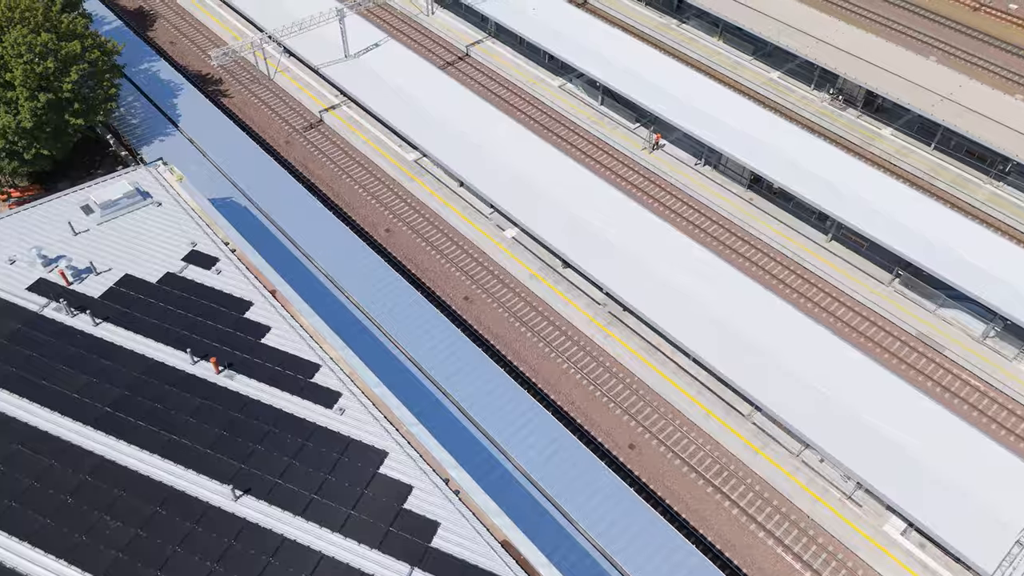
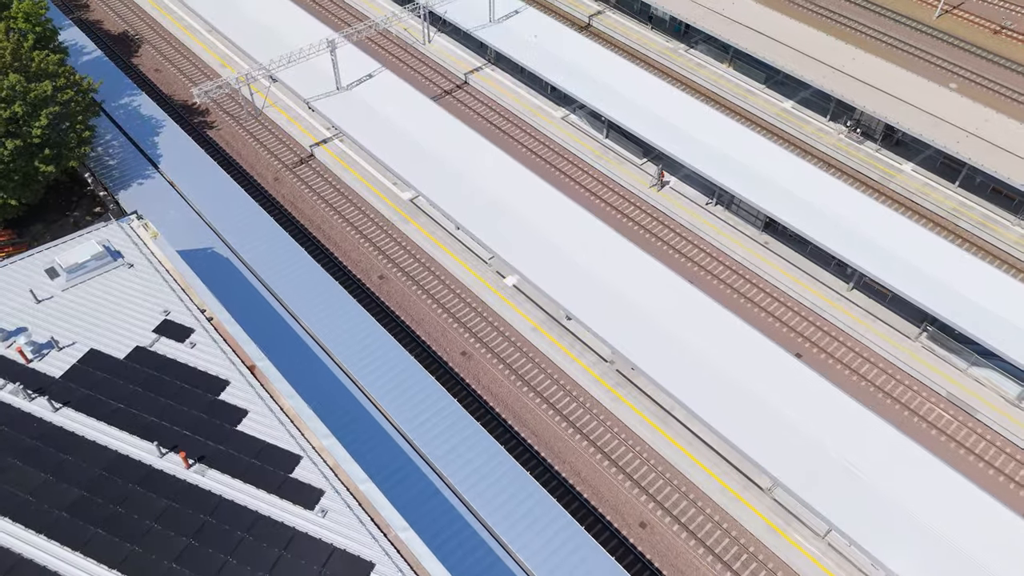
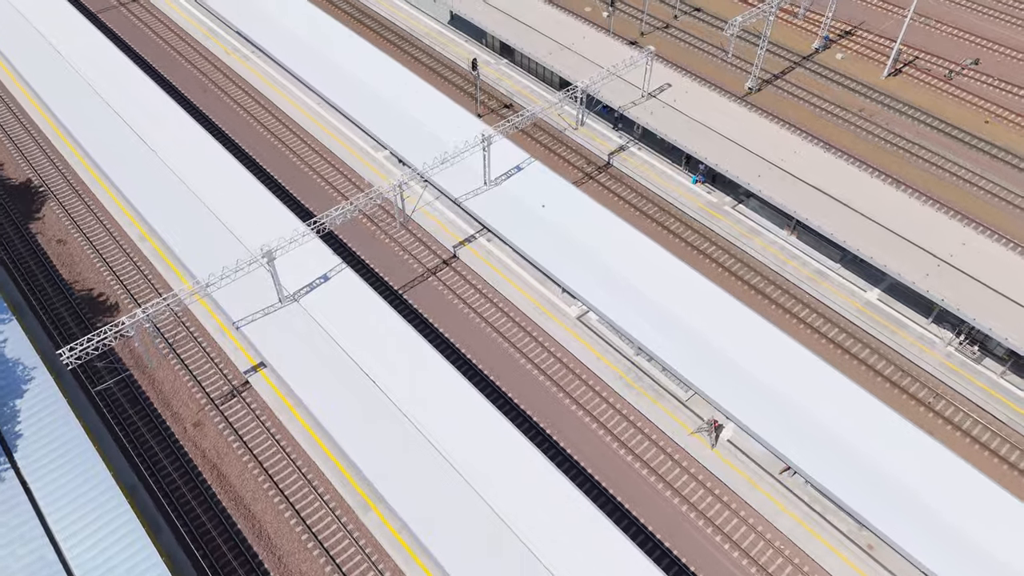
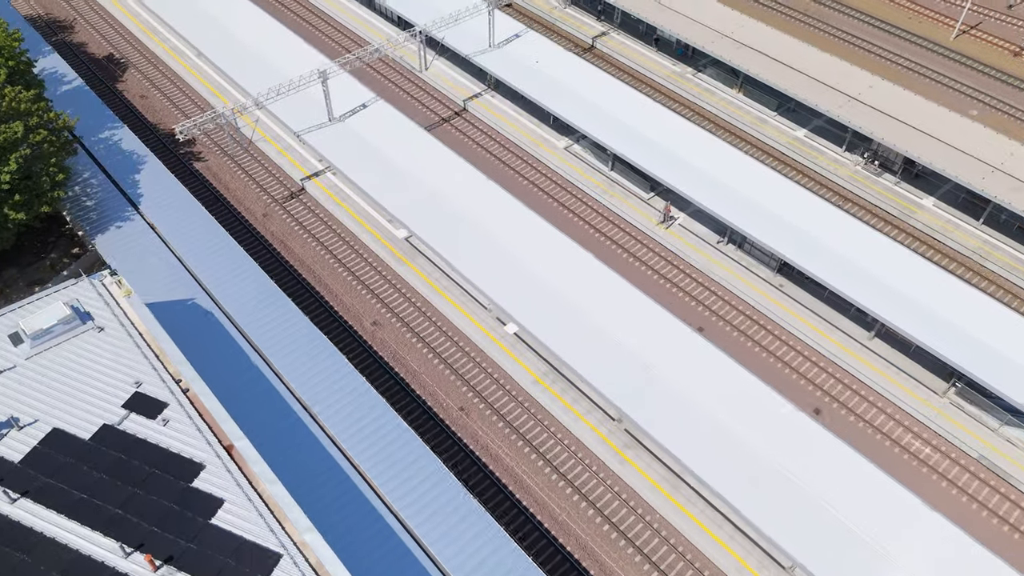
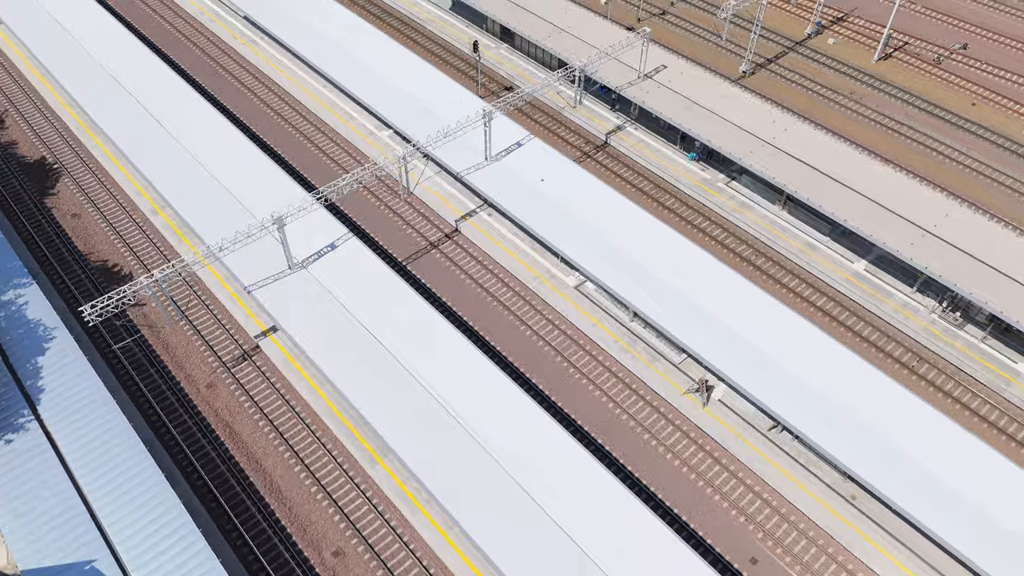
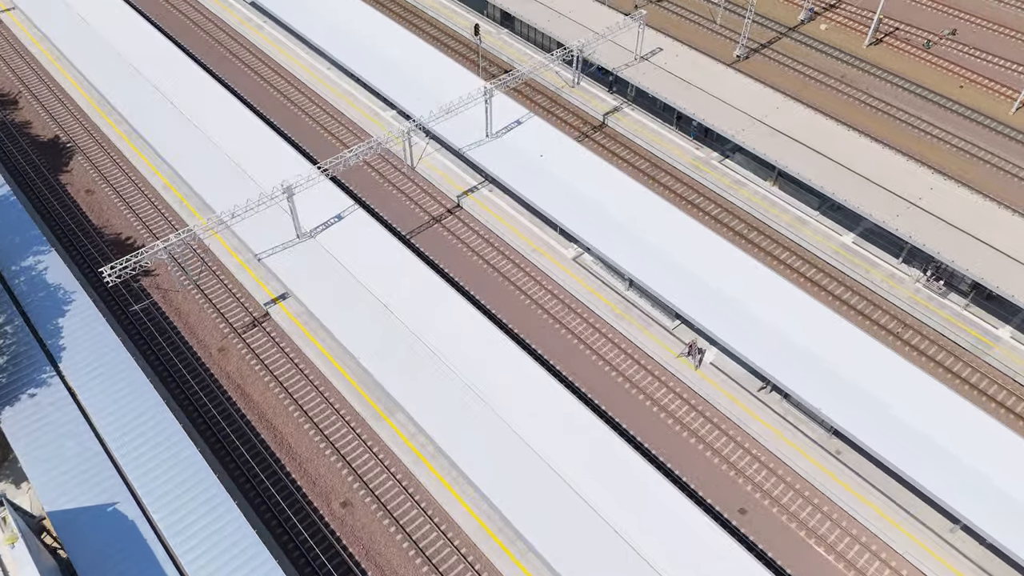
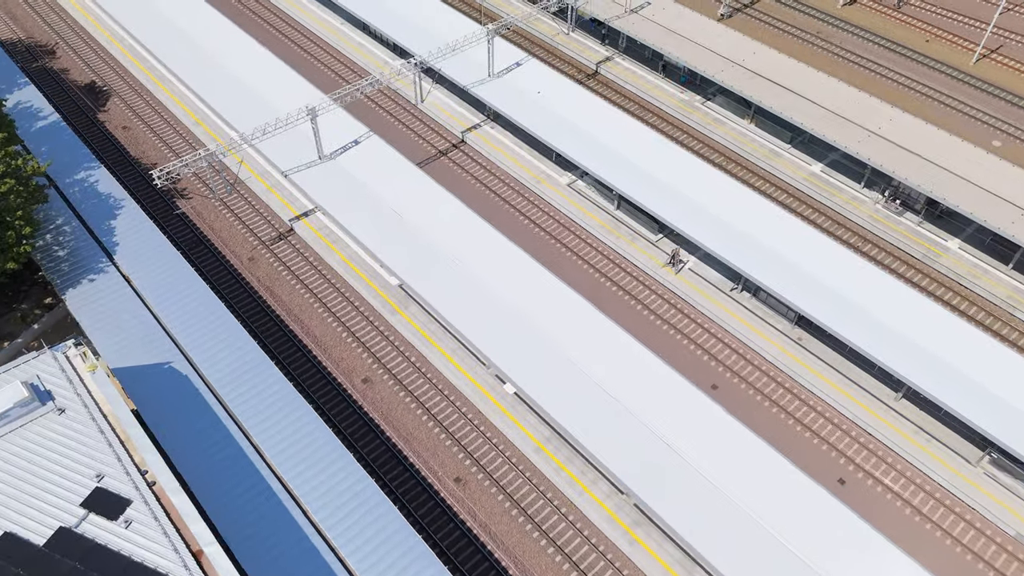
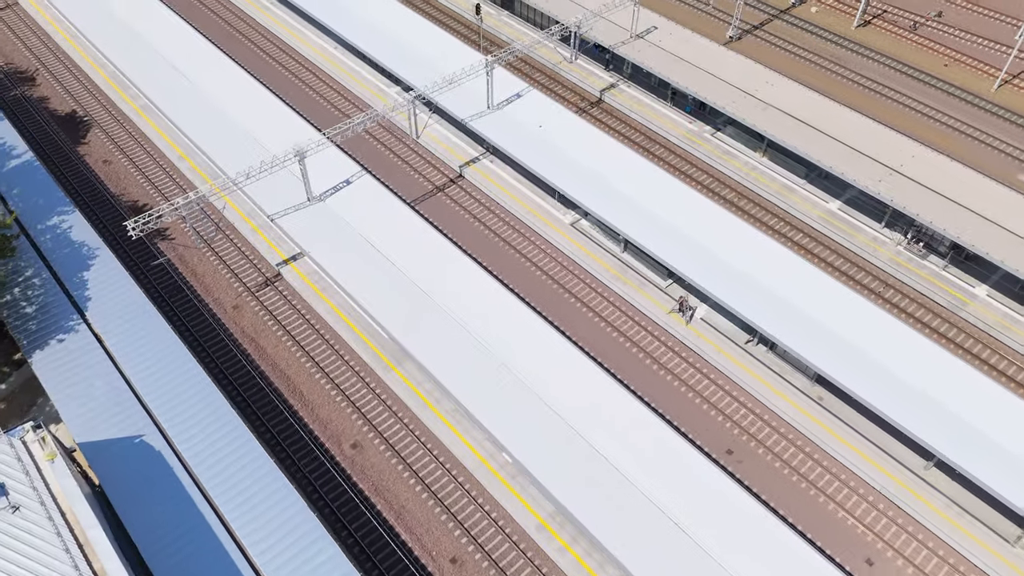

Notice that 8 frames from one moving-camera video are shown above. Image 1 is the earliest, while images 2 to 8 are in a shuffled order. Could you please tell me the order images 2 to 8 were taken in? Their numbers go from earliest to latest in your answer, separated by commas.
2, 4, 7, 8, 6, 5, 3
